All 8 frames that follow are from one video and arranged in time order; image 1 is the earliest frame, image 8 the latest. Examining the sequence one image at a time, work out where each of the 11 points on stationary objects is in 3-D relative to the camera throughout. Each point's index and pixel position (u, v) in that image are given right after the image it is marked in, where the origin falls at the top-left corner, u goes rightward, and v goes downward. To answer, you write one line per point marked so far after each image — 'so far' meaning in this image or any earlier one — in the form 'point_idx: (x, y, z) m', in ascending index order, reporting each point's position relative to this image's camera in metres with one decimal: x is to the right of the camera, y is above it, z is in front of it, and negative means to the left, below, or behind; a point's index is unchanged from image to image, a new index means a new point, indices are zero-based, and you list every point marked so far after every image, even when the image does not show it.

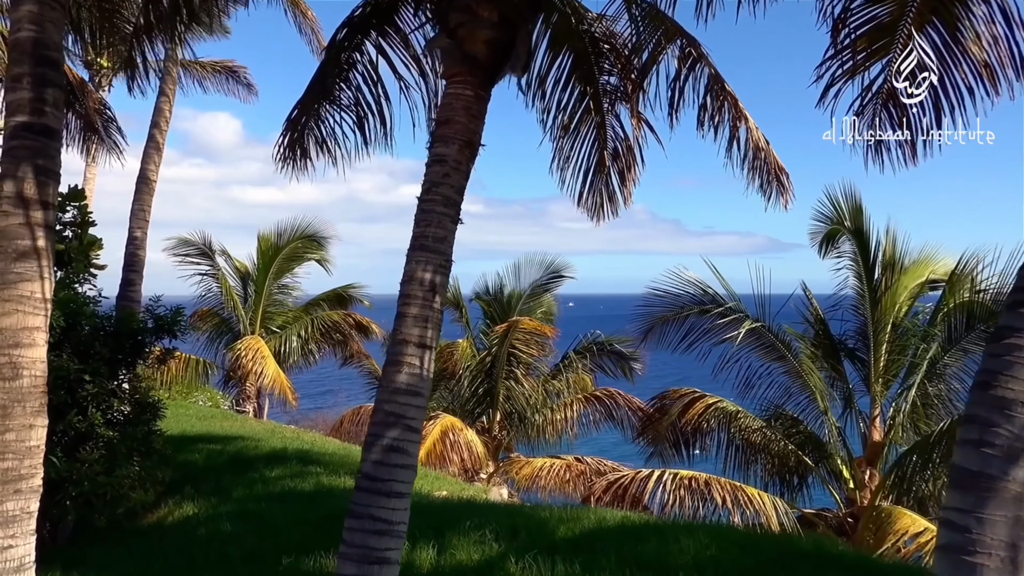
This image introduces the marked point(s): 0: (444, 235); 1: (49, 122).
0: (-0.3, +0.3, +3.8) m
1: (-2.2, +0.8, +3.7) m
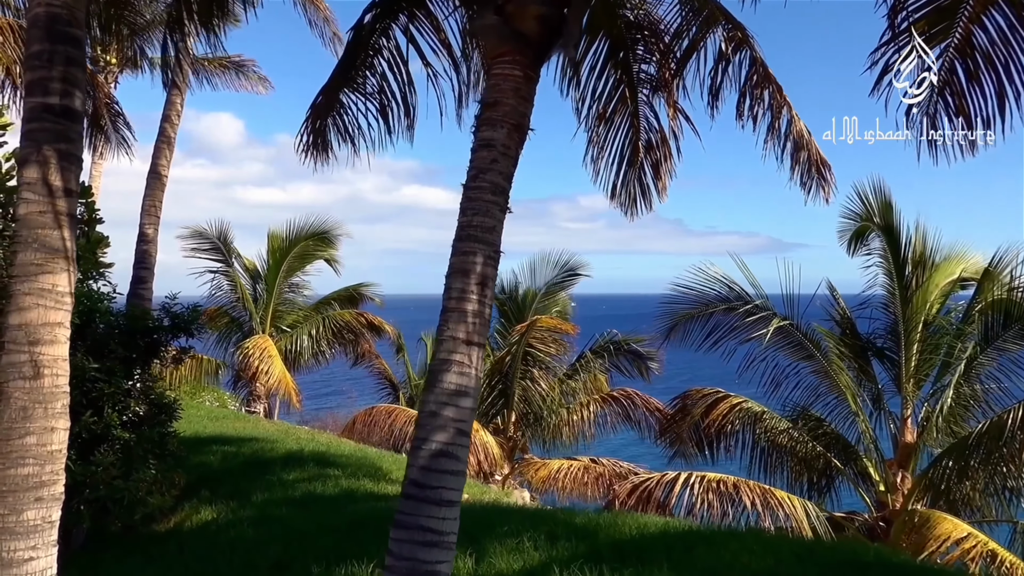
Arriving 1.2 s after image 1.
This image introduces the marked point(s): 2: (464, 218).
0: (-0.1, +0.3, +3.6) m
1: (-2.0, +0.8, +3.5) m
2: (-0.2, +0.3, +3.6) m
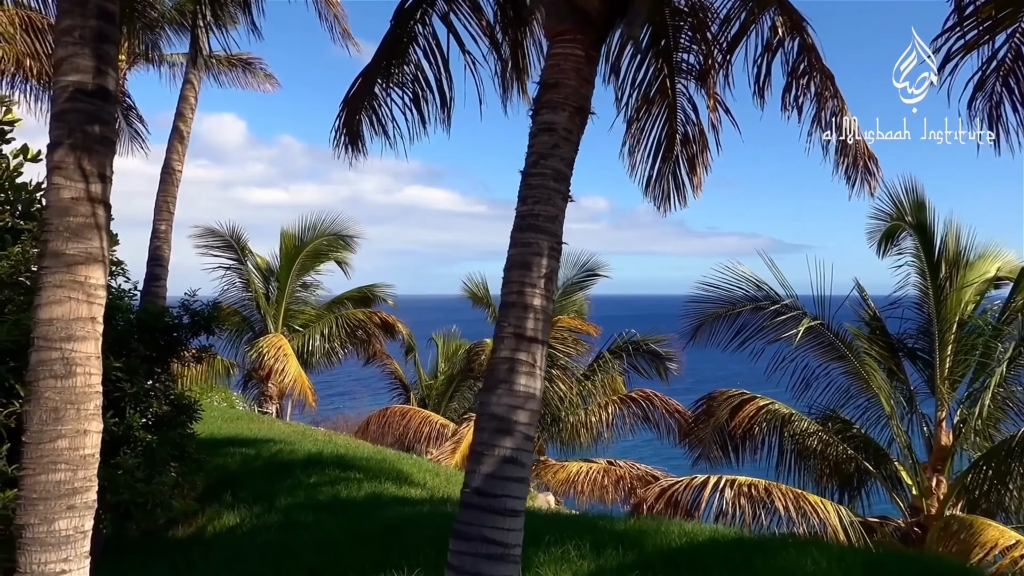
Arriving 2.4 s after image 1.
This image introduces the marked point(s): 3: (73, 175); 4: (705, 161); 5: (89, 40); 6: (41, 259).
0: (+0.2, +0.3, +3.3) m
1: (-1.7, +0.9, +3.3) m
2: (0.0, +0.4, +3.4) m
3: (-1.8, +0.5, +3.1) m
4: (+1.7, +1.1, +6.8) m
5: (-1.8, +1.0, +3.2) m
6: (-1.9, +0.1, +3.1) m
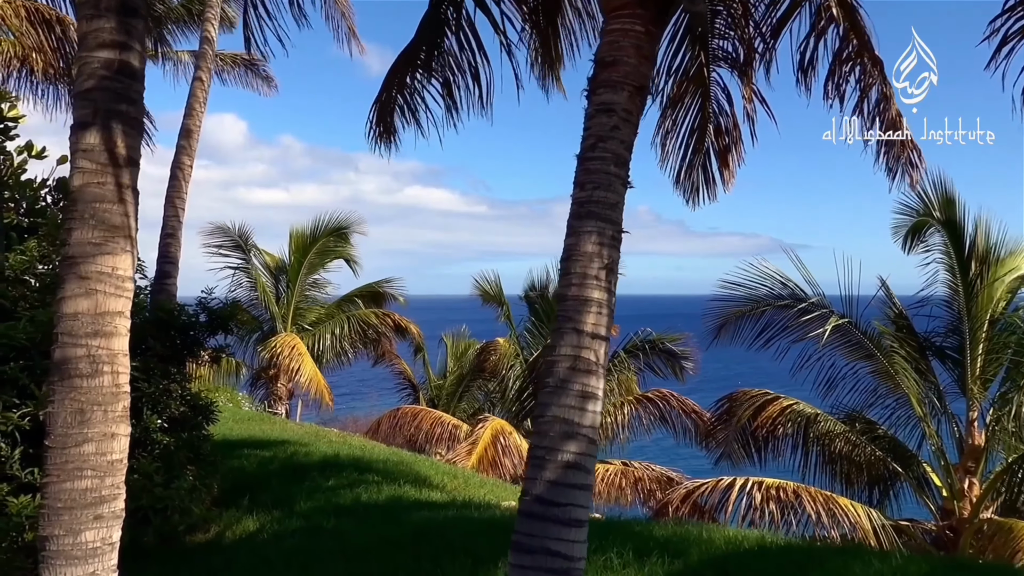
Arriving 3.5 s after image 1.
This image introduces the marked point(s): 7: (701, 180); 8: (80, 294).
0: (+0.4, +0.4, +3.1) m
1: (-1.5, +0.9, +3.0) m
2: (+0.3, +0.4, +3.1) m
3: (-1.6, +0.5, +2.9) m
4: (+1.9, +1.1, +6.5) m
5: (-1.5, +1.1, +3.0) m
6: (-1.7, +0.1, +2.9) m
7: (+1.6, +0.9, +6.6) m
8: (-1.6, 0.0, +2.8) m
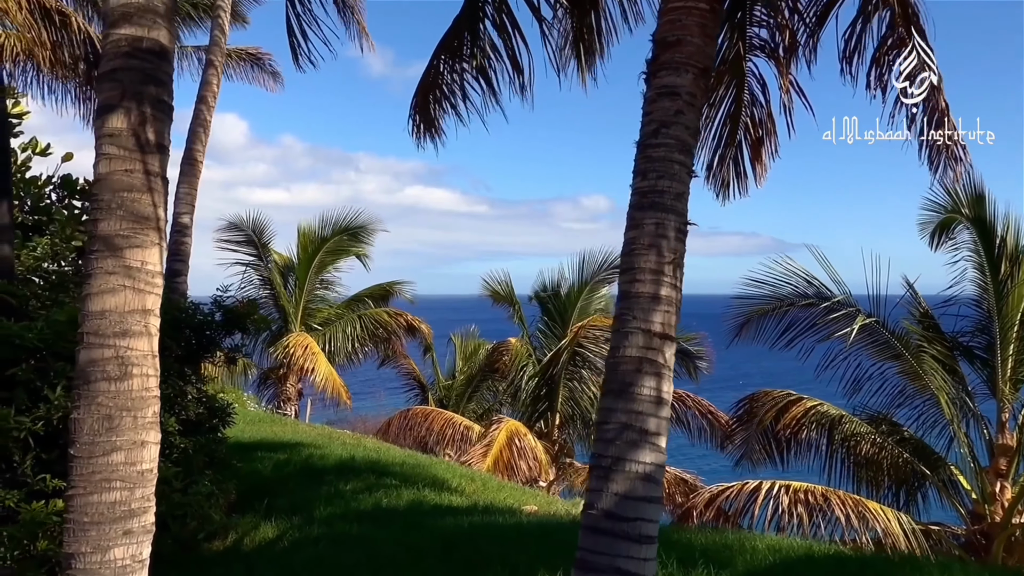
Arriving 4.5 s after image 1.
0: (+0.6, +0.4, +2.9) m
1: (-1.3, +0.9, +2.8) m
2: (+0.5, +0.4, +2.9) m
3: (-1.4, +0.5, +2.7) m
4: (+2.1, +1.2, +6.3) m
5: (-1.3, +1.1, +2.8) m
6: (-1.5, +0.2, +2.7) m
7: (+1.8, +0.9, +6.4) m
8: (-1.4, 0.0, +2.6) m
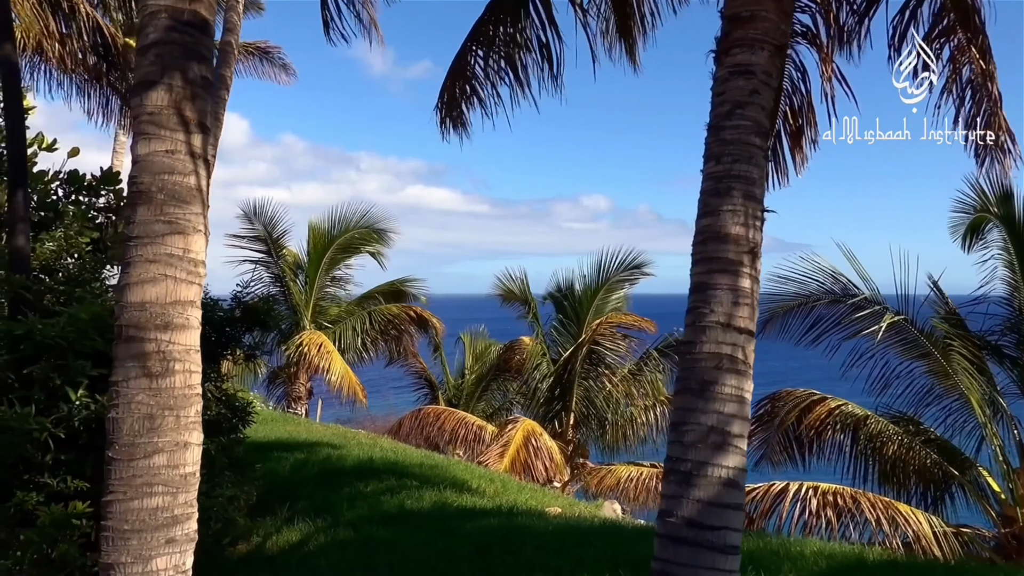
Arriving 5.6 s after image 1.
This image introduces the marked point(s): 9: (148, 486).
0: (+0.9, +0.4, +2.7) m
1: (-1.0, +0.9, +2.6) m
2: (+0.7, +0.4, +2.7) m
3: (-1.1, +0.5, +2.5) m
4: (+2.4, +1.2, +6.1) m
5: (-1.1, +1.1, +2.6) m
6: (-1.2, +0.2, +2.5) m
7: (+2.1, +1.0, +6.2) m
8: (-1.1, 0.0, +2.4) m
9: (-1.1, -0.6, +2.4) m
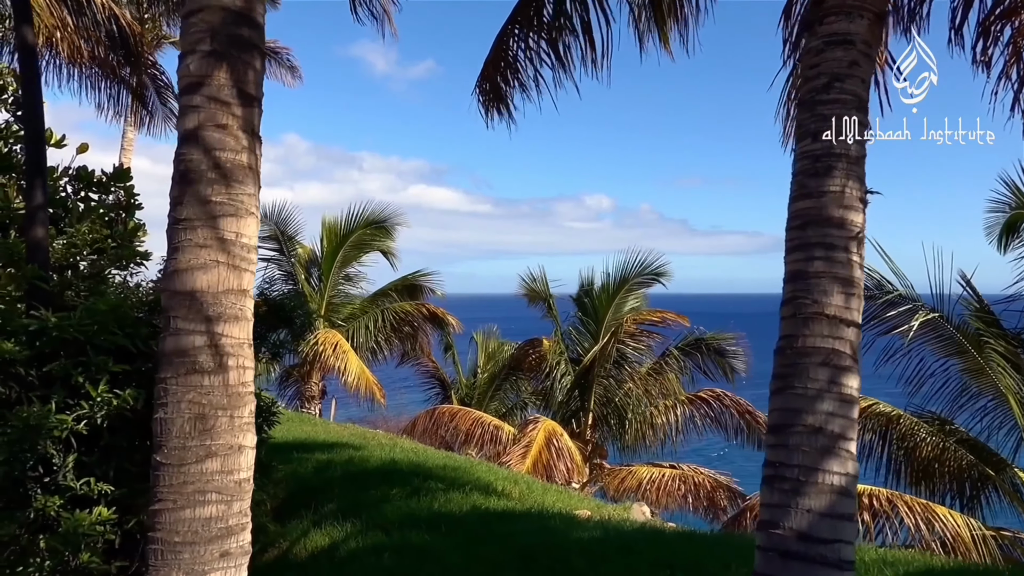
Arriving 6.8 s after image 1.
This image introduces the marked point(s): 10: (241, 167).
0: (+1.1, +0.4, +2.5) m
1: (-0.8, +1.0, +2.4) m
2: (+1.0, +0.5, +2.5) m
3: (-0.9, +0.6, +2.3) m
4: (+2.6, +1.2, +5.9) m
5: (-0.8, +1.1, +2.4) m
6: (-1.0, +0.2, +2.3) m
7: (+2.3, +1.0, +5.9) m
8: (-0.9, +0.1, +2.2) m
9: (-0.9, -0.6, +2.2) m
10: (-0.8, +0.4, +2.3) m
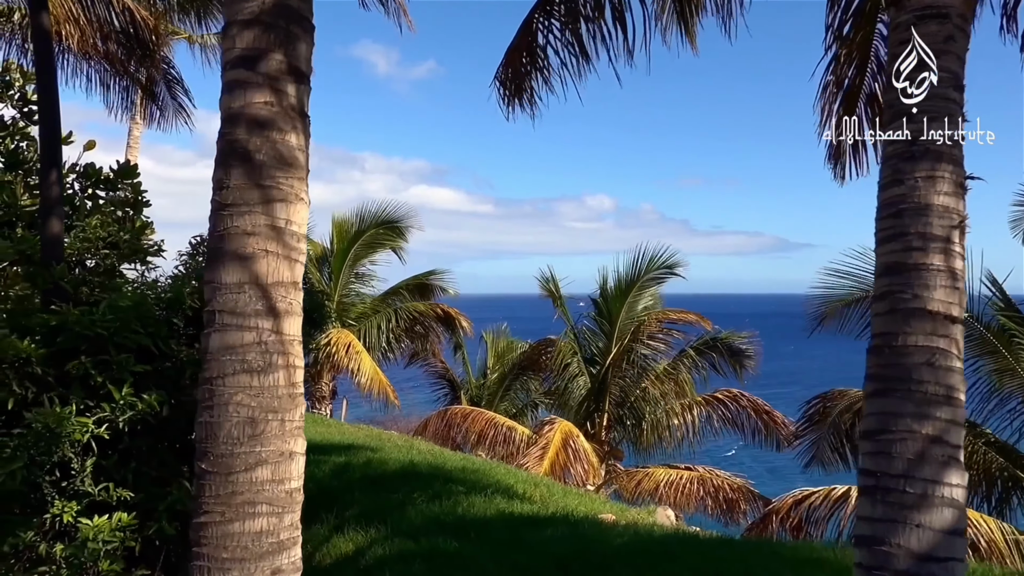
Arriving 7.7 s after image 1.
0: (+1.3, +0.5, +2.3) m
1: (-0.6, +1.0, +2.2) m
2: (+1.2, +0.5, +2.3) m
3: (-0.7, +0.6, +2.1) m
4: (+2.8, +1.2, +5.7) m
5: (-0.6, +1.2, +2.2) m
6: (-0.8, +0.3, +2.1) m
7: (+2.5, +1.0, +5.7) m
8: (-0.7, +0.1, +2.0) m
9: (-0.7, -0.6, +2.0) m
10: (-0.6, +0.4, +2.1) m
